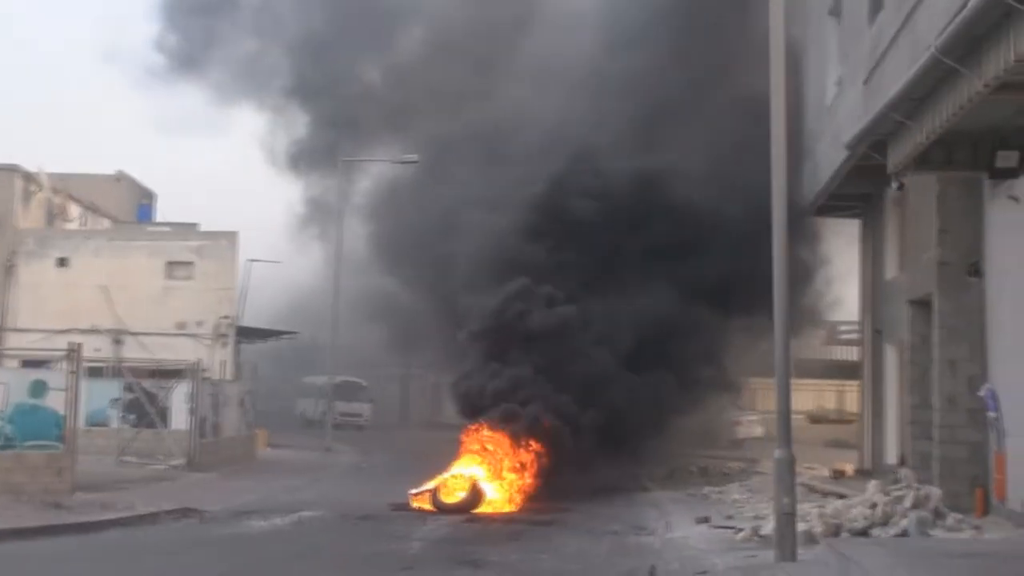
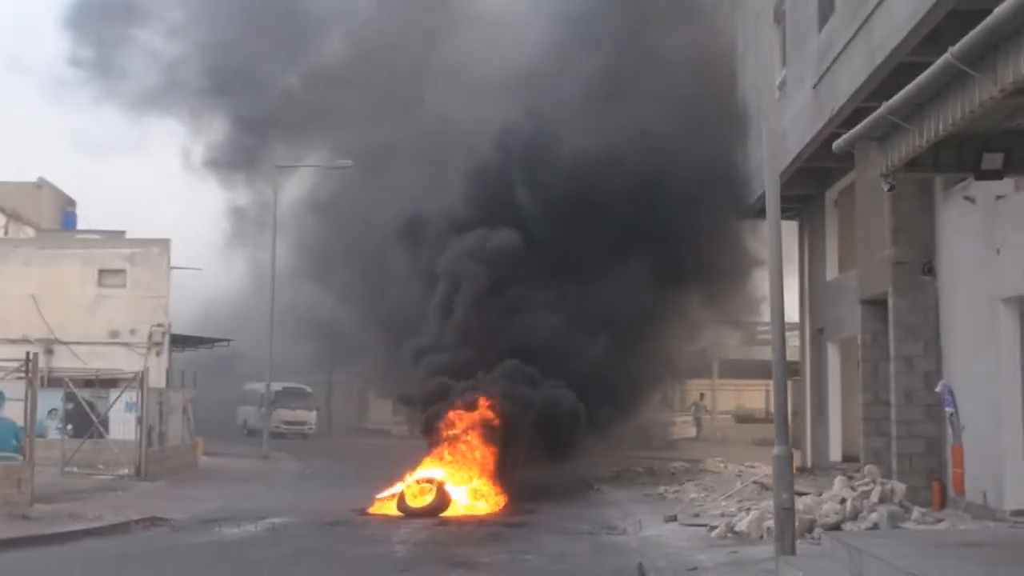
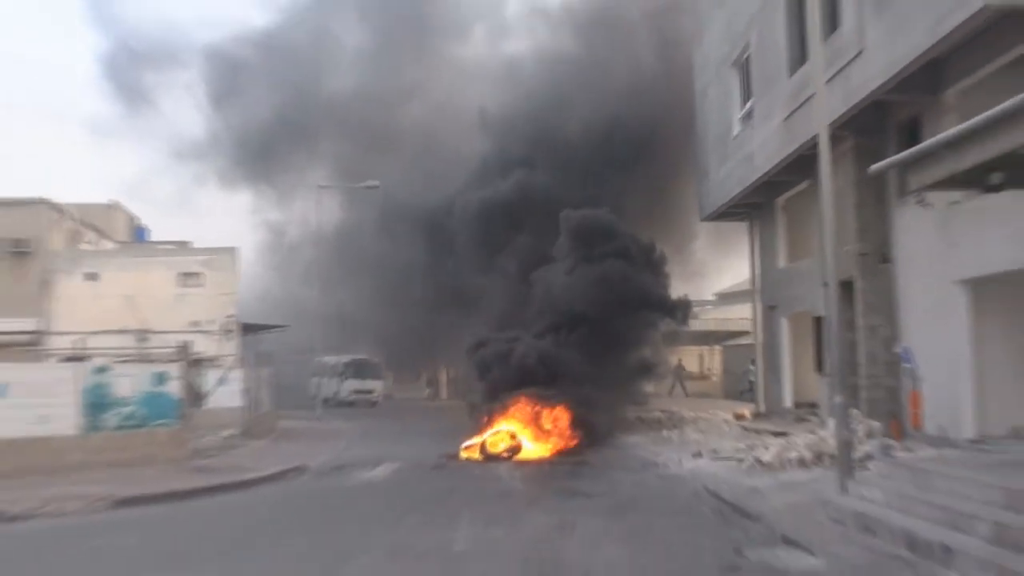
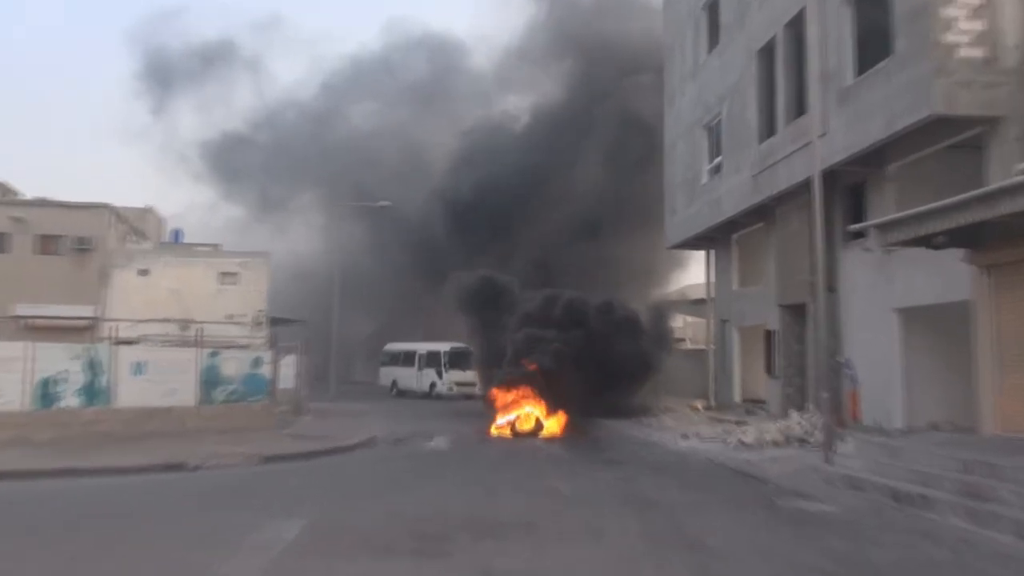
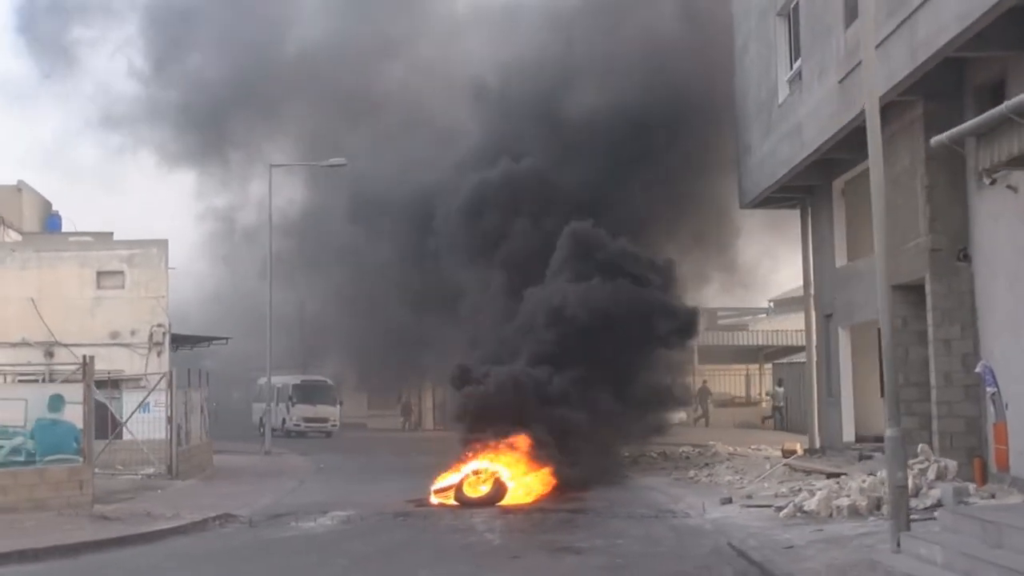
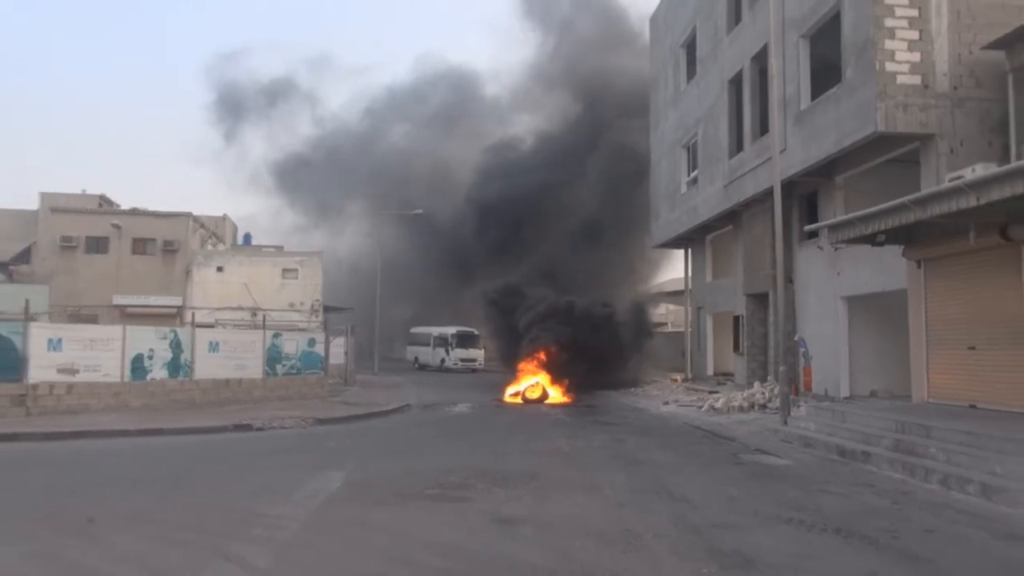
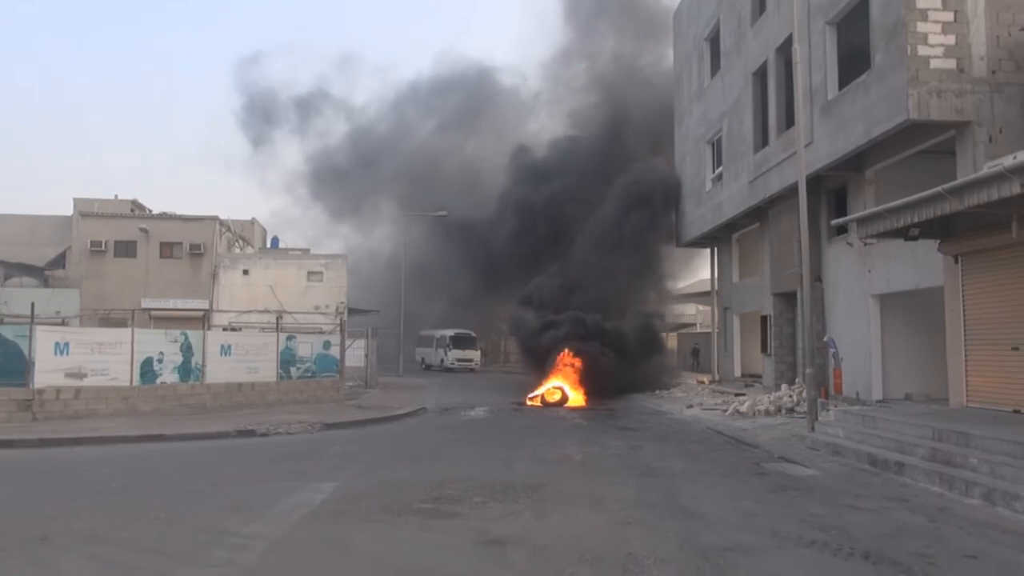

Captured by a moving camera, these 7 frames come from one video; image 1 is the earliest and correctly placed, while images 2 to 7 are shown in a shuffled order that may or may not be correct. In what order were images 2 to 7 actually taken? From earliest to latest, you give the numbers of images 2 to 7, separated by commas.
2, 5, 3, 7, 6, 4
